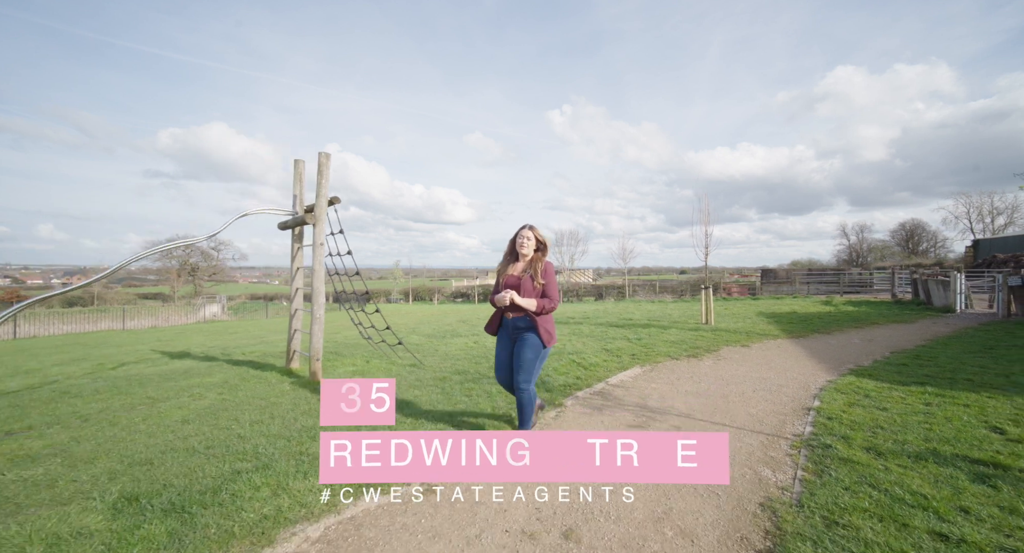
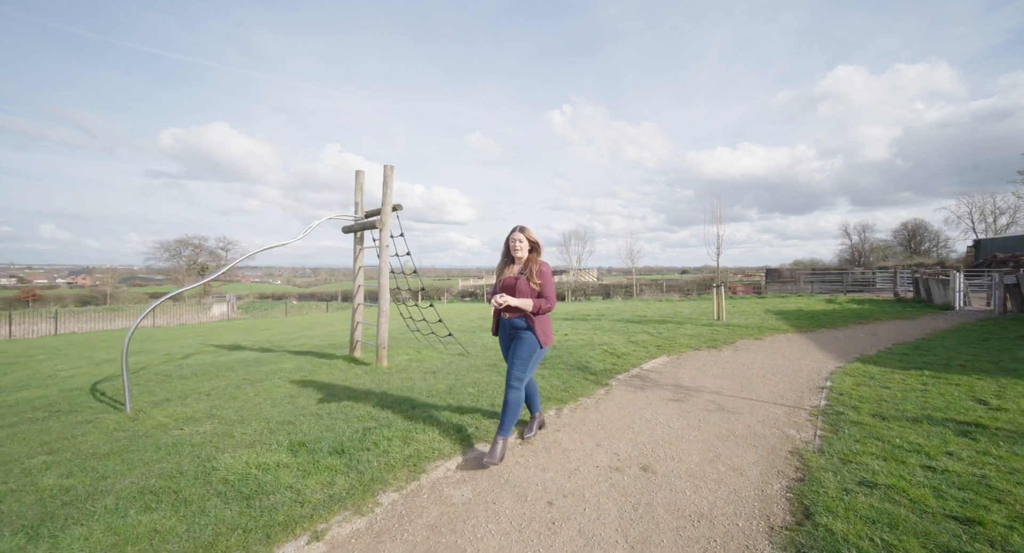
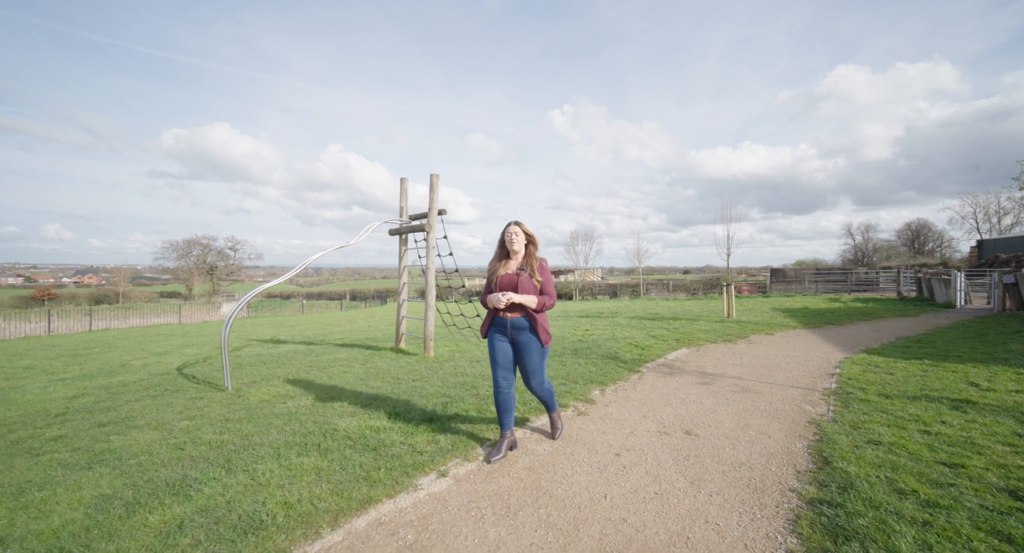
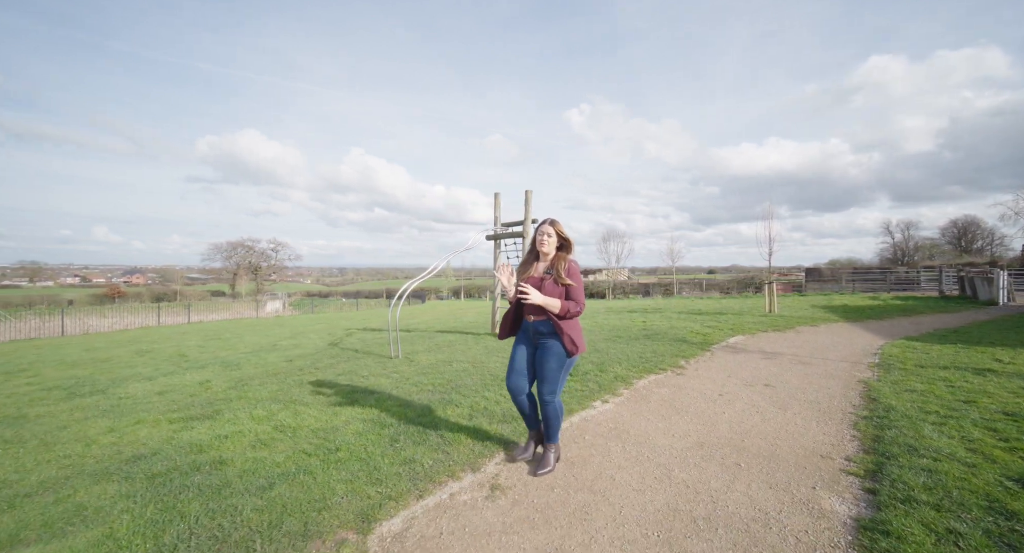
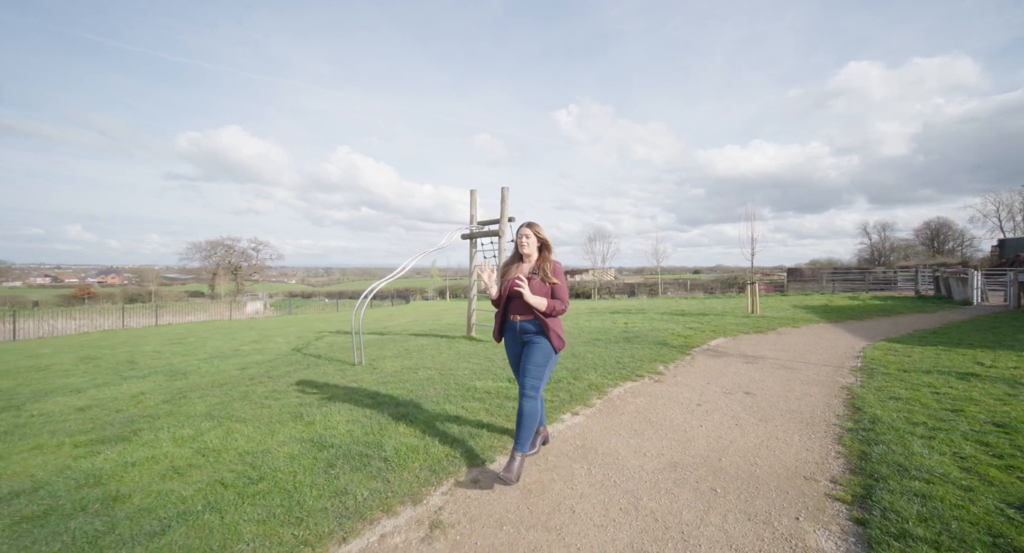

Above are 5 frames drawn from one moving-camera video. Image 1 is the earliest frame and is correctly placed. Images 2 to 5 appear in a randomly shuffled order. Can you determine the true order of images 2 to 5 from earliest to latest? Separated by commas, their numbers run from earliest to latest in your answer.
2, 3, 5, 4
